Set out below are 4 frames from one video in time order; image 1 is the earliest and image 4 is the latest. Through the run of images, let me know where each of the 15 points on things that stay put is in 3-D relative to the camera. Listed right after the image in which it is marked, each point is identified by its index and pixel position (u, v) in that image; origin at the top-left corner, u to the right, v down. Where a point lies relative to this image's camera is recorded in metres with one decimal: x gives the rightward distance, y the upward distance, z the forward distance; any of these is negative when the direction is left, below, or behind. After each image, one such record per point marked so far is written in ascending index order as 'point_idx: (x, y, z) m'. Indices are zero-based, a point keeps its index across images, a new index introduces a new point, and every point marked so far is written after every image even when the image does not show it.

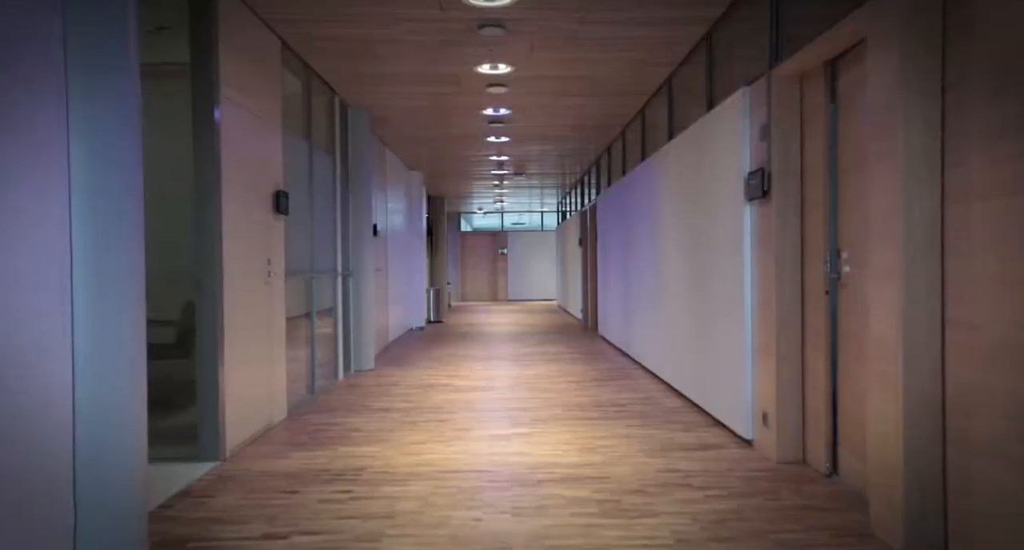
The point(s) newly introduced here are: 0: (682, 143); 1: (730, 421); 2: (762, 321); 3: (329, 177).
0: (+1.4, +1.1, +6.0) m
1: (+1.4, -0.9, +4.8) m
2: (+1.5, -0.3, +4.3) m
3: (-1.8, +1.0, +7.2) m
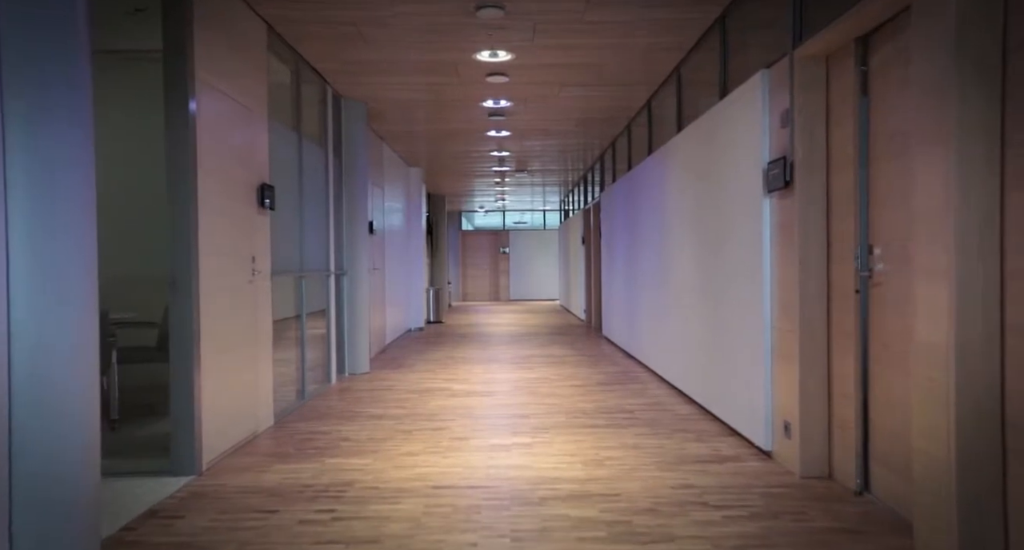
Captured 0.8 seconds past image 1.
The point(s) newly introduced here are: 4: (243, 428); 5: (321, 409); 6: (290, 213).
0: (+1.4, +1.1, +5.7) m
1: (+1.4, -0.9, +4.5) m
2: (+1.5, -0.3, +4.0) m
3: (-1.8, +1.0, +6.9) m
4: (-1.7, -1.0, +4.7) m
5: (-1.5, -1.0, +5.8) m
6: (-1.8, +0.5, +5.9) m
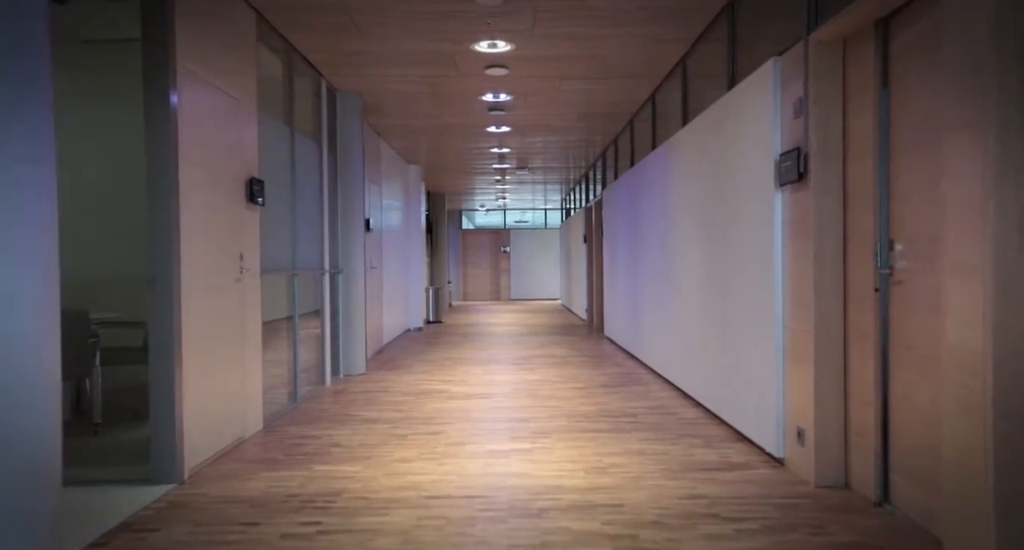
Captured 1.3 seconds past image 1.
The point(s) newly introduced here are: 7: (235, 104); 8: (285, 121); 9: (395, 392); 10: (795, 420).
0: (+1.4, +1.1, +5.5) m
1: (+1.4, -0.9, +4.3) m
2: (+1.4, -0.2, +3.8) m
3: (-1.8, +1.0, +6.7) m
4: (-1.7, -1.0, +4.5) m
5: (-1.5, -1.0, +5.6) m
6: (-1.8, +0.5, +5.7) m
7: (-1.7, +1.1, +4.7) m
8: (-1.8, +1.2, +5.8) m
9: (-1.0, -1.0, +6.3) m
10: (+1.4, -0.7, +3.8) m
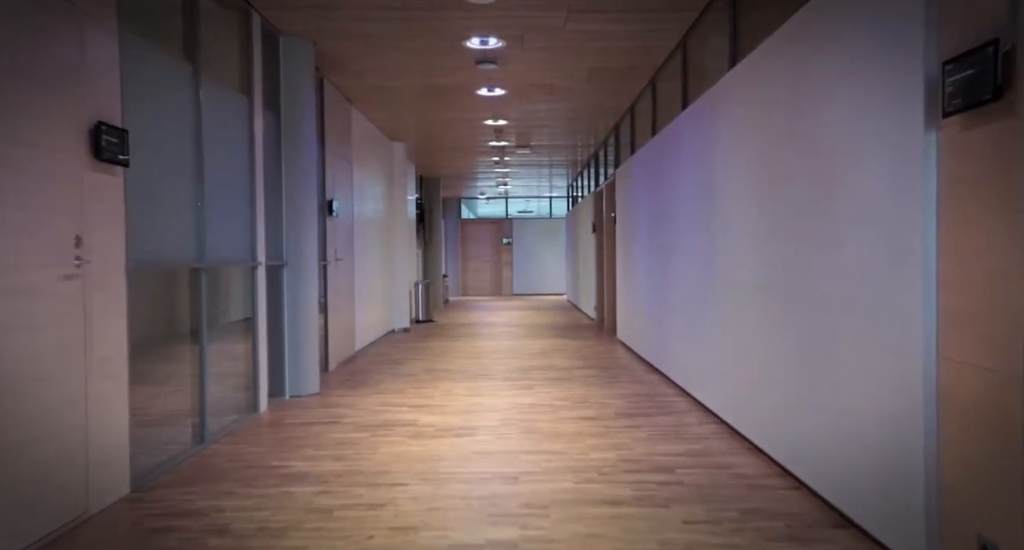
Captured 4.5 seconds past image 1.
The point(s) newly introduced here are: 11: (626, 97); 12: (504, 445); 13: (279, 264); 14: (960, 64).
0: (+1.3, +1.1, +3.9) m
1: (+1.3, -0.9, +2.7) m
2: (+1.4, -0.2, +2.2) m
3: (-1.8, +1.0, +5.1) m
4: (-1.8, -0.9, +2.9) m
5: (-1.6, -1.0, +4.0) m
6: (-1.8, +0.5, +4.1) m
7: (-1.8, +1.1, +3.1) m
8: (-1.9, +1.2, +4.2) m
9: (-1.1, -1.0, +4.8) m
10: (+1.4, -0.7, +2.2) m
11: (+1.2, +1.9, +7.9) m
12: (0.0, -1.0, +4.2) m
13: (-1.8, +0.1, +5.7) m
14: (+1.3, +0.6, +2.2) m
